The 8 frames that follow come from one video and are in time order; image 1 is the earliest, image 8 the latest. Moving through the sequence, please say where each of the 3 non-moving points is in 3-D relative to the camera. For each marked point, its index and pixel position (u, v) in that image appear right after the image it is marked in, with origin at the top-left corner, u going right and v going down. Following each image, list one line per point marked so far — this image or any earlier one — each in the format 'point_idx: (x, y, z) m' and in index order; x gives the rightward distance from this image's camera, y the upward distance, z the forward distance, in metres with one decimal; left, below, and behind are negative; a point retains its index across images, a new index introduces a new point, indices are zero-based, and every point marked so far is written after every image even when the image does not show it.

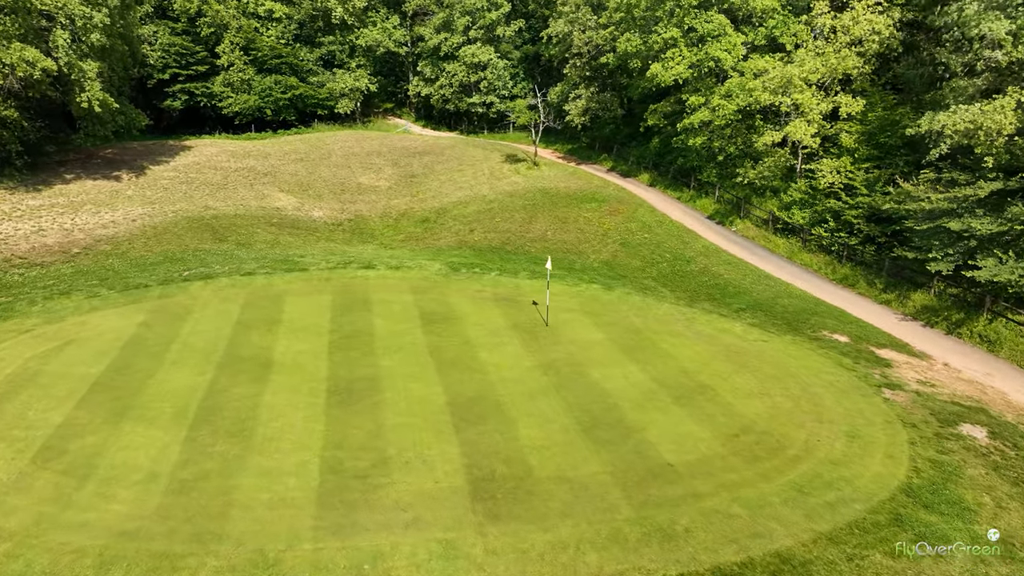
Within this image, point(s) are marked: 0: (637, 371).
0: (+3.3, -2.2, +18.9) m
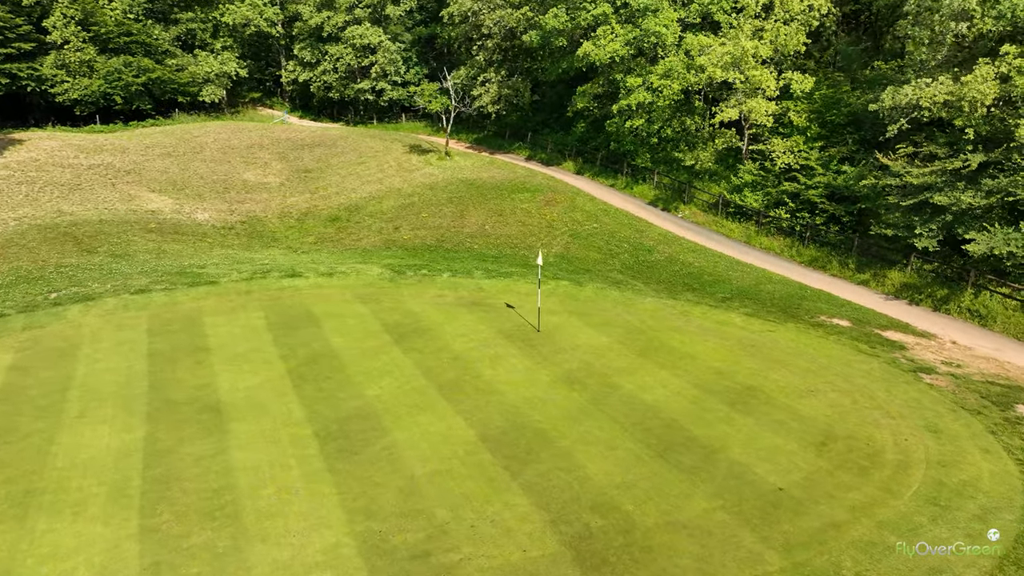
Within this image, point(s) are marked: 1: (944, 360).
0: (+3.6, -2.0, +16.4) m
1: (+11.1, -1.8, +18.4) m
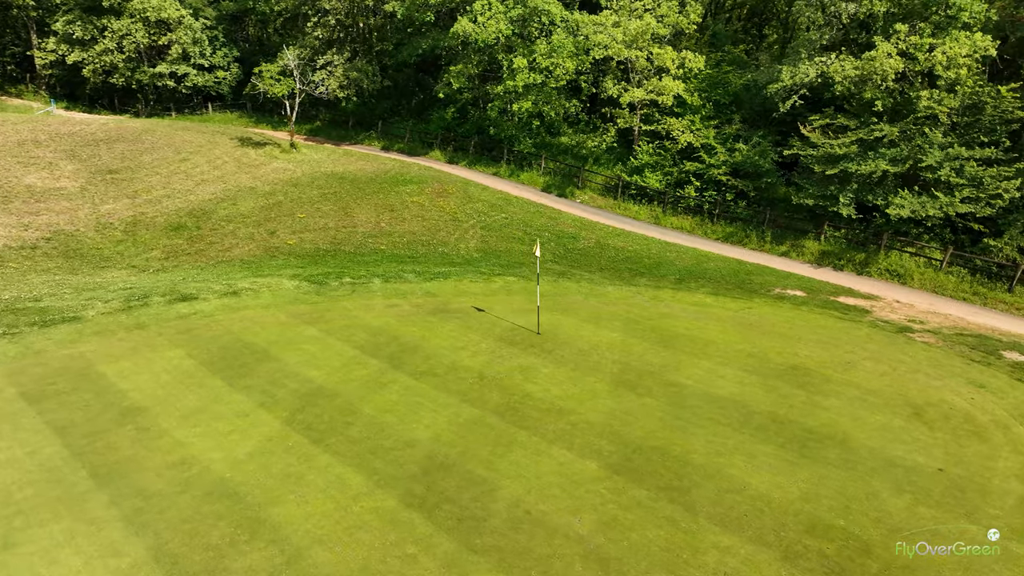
0: (+4.3, -1.6, +15.0) m
1: (+10.7, -0.8, +19.3) m
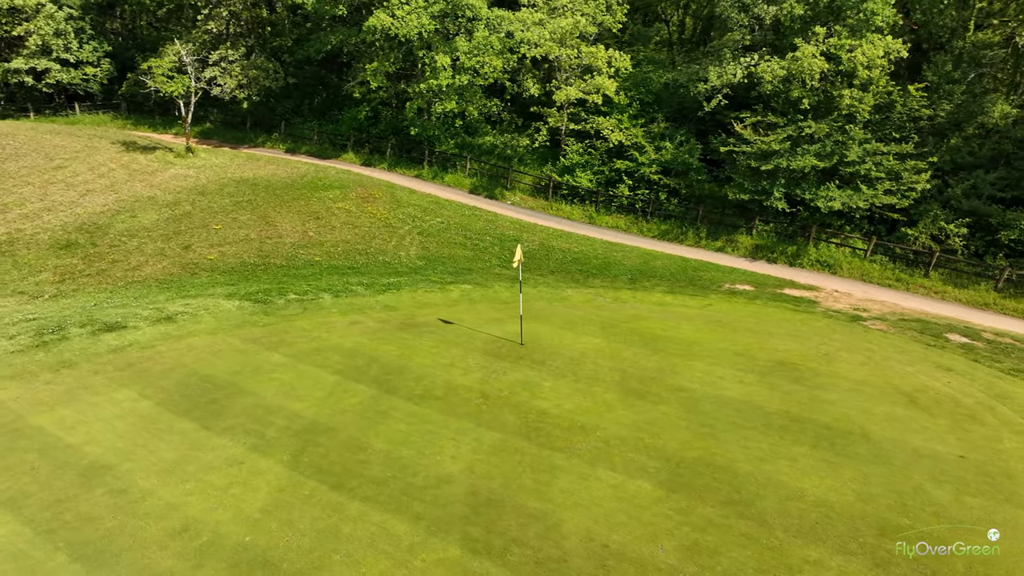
0: (+4.2, -1.6, +14.8) m
1: (+9.6, -0.5, +20.2) m
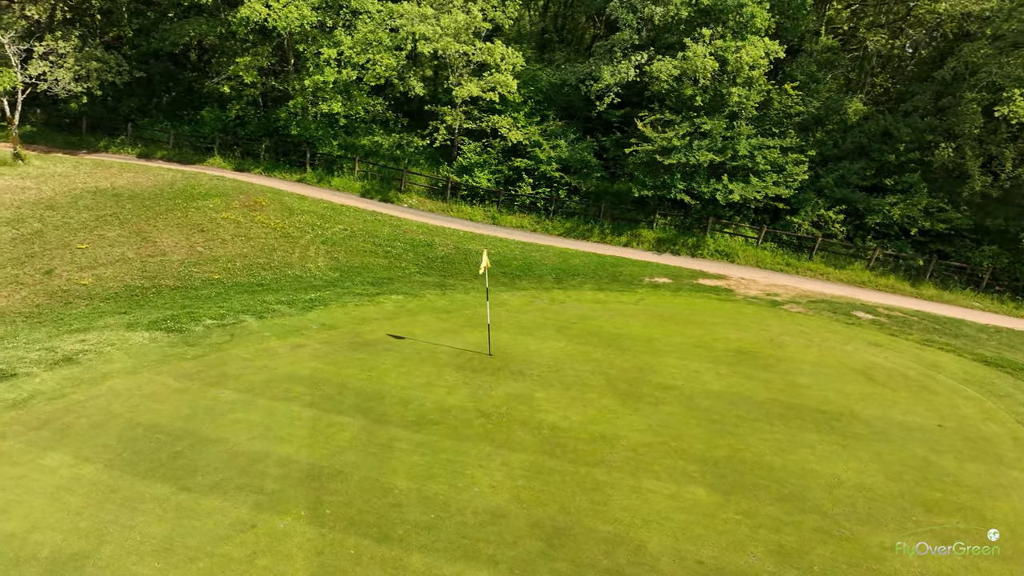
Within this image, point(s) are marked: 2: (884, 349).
0: (+3.6, -1.5, +14.9) m
1: (+7.5, -0.1, +21.4) m
2: (+8.6, -1.4, +16.5) m
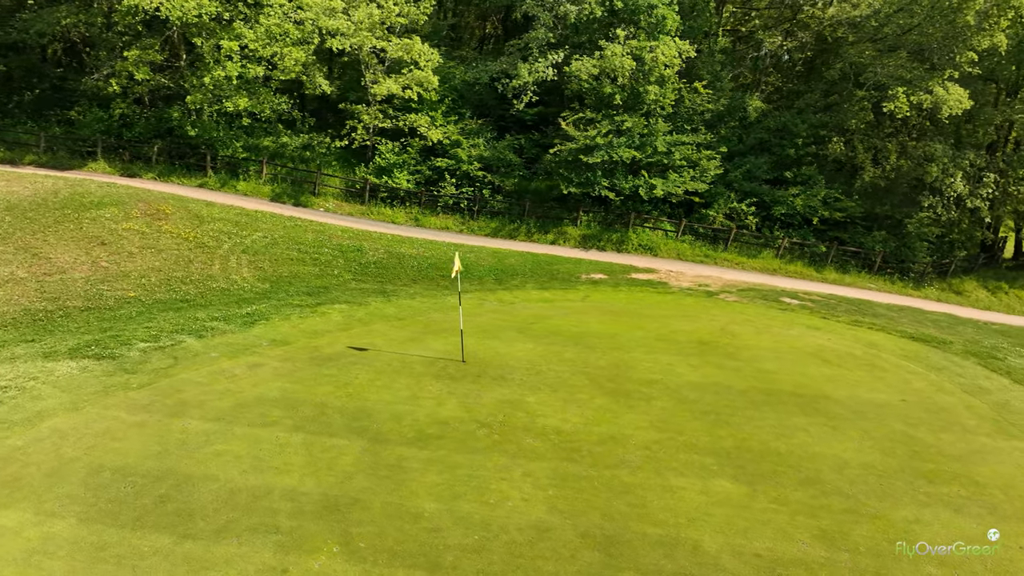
0: (+3.0, -1.4, +15.0) m
1: (+5.6, +0.1, +22.1) m
2: (+7.6, -1.1, +17.5) m
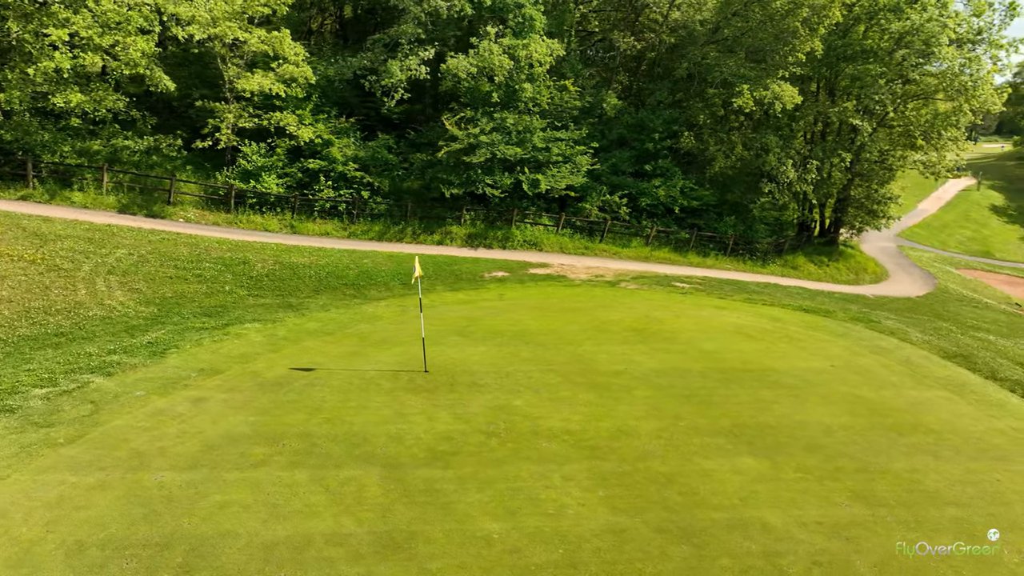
0: (+2.0, -1.3, +15.2) m
1: (+2.5, +0.4, +22.8) m
2: (+5.7, -0.6, +18.9) m
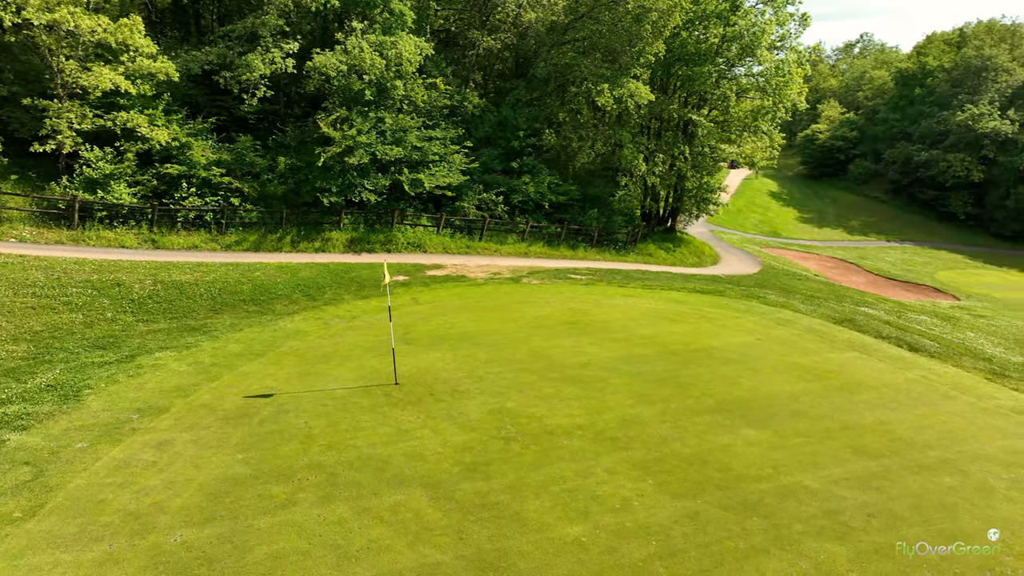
0: (+0.9, -1.1, +15.3) m
1: (-0.8, +0.5, +22.7) m
2: (+3.4, -0.3, +19.8) m
